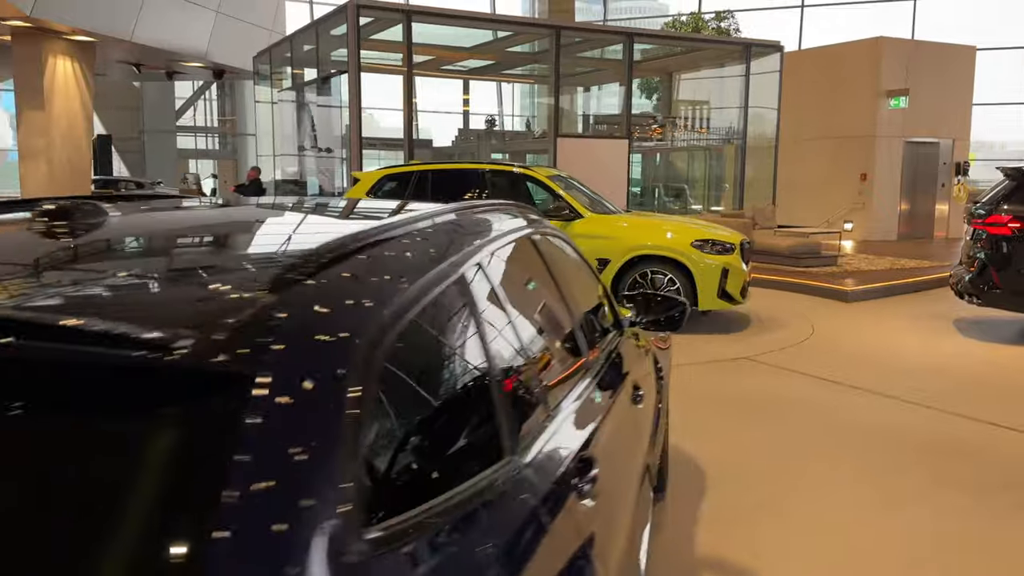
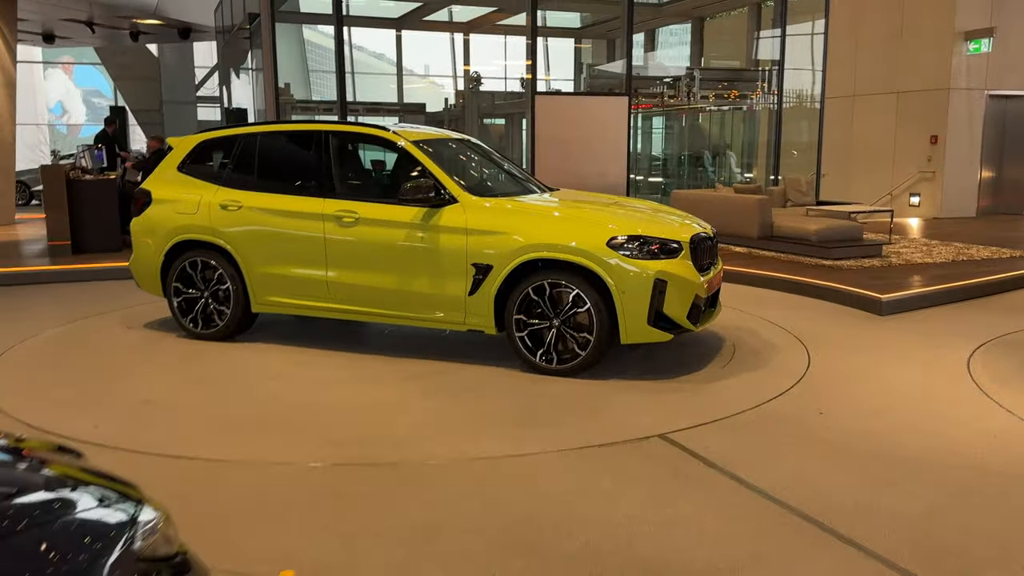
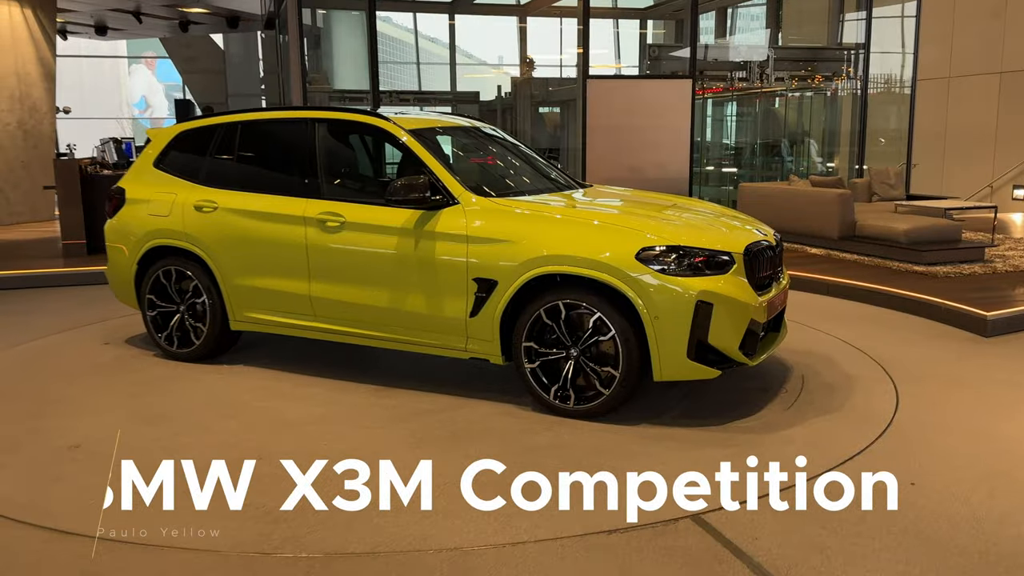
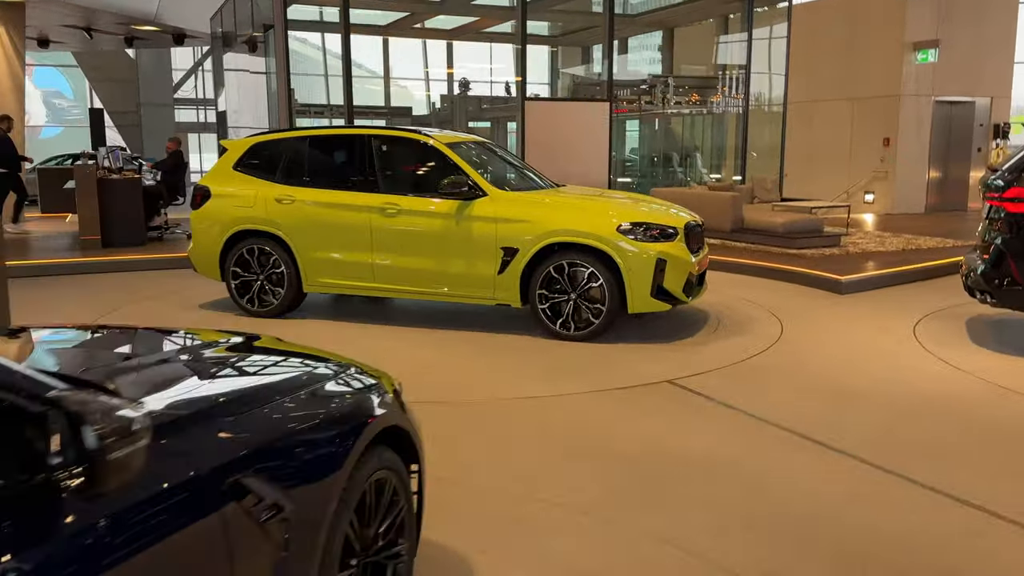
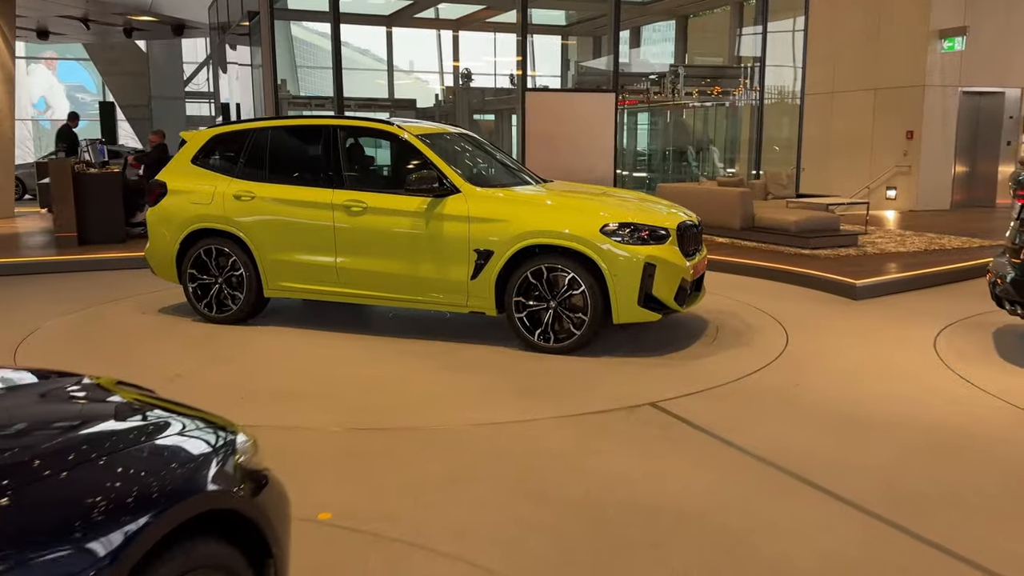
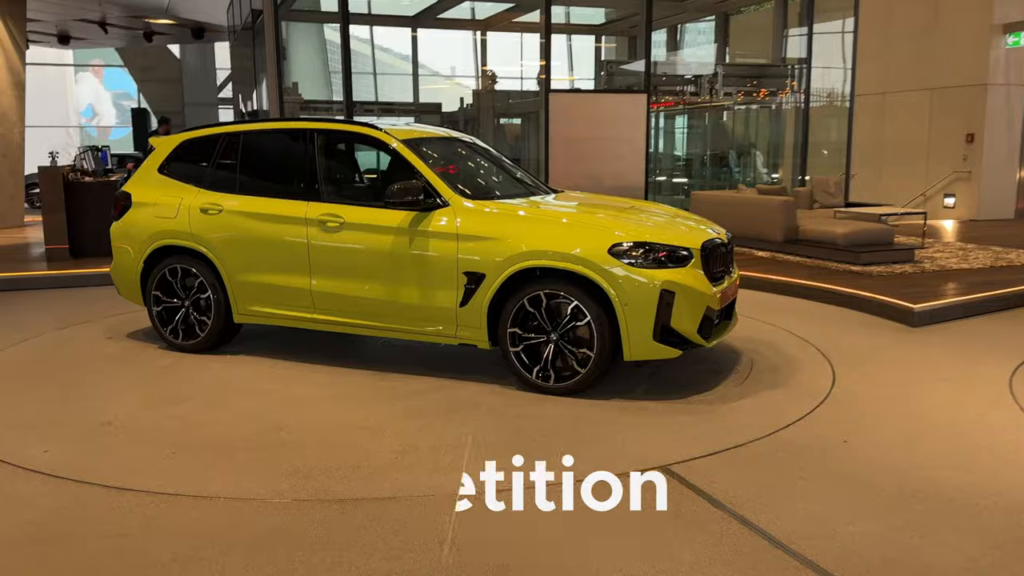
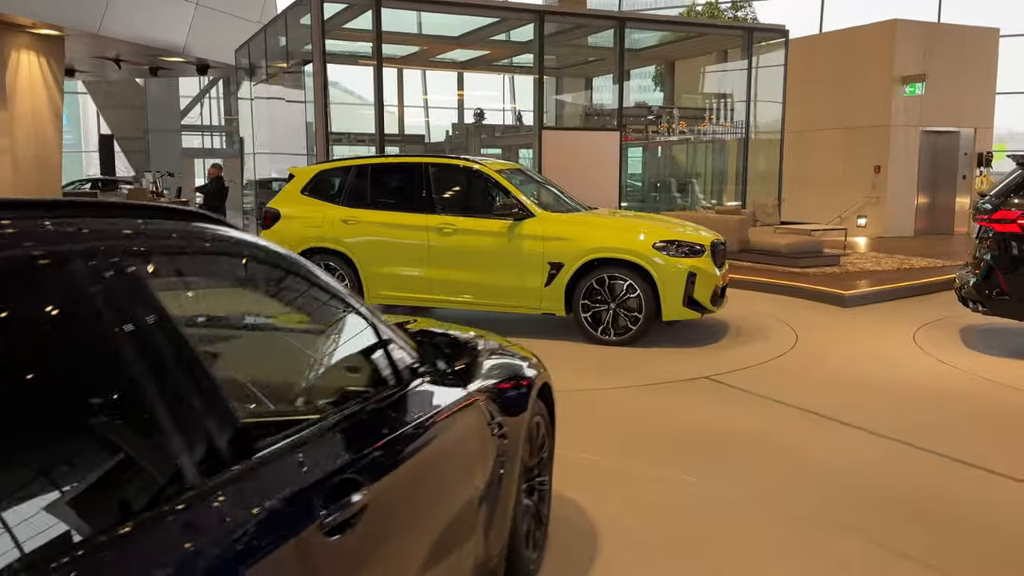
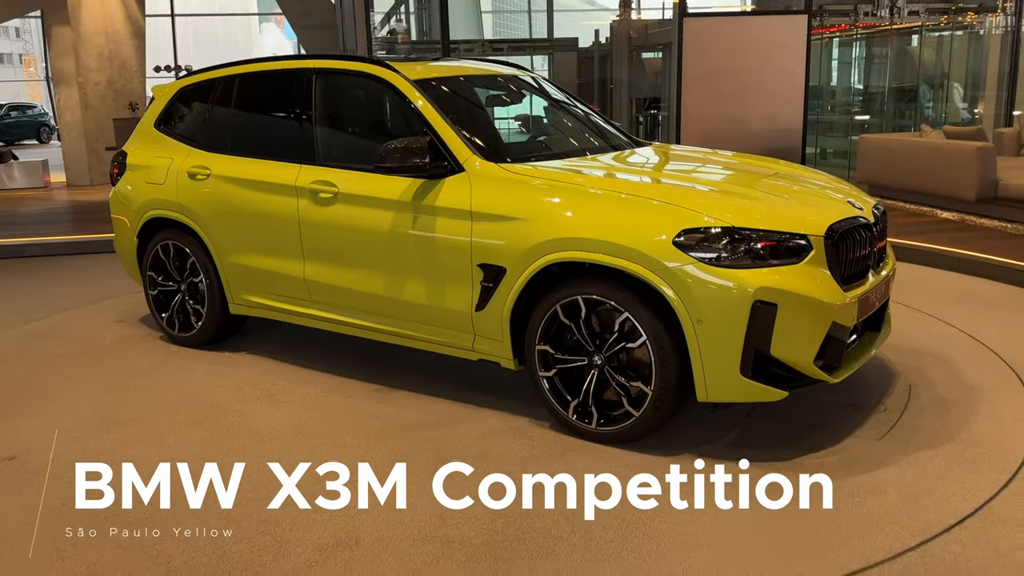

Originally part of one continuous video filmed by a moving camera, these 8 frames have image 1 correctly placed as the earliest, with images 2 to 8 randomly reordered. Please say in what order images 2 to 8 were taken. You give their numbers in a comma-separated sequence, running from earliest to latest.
7, 4, 5, 2, 6, 3, 8
